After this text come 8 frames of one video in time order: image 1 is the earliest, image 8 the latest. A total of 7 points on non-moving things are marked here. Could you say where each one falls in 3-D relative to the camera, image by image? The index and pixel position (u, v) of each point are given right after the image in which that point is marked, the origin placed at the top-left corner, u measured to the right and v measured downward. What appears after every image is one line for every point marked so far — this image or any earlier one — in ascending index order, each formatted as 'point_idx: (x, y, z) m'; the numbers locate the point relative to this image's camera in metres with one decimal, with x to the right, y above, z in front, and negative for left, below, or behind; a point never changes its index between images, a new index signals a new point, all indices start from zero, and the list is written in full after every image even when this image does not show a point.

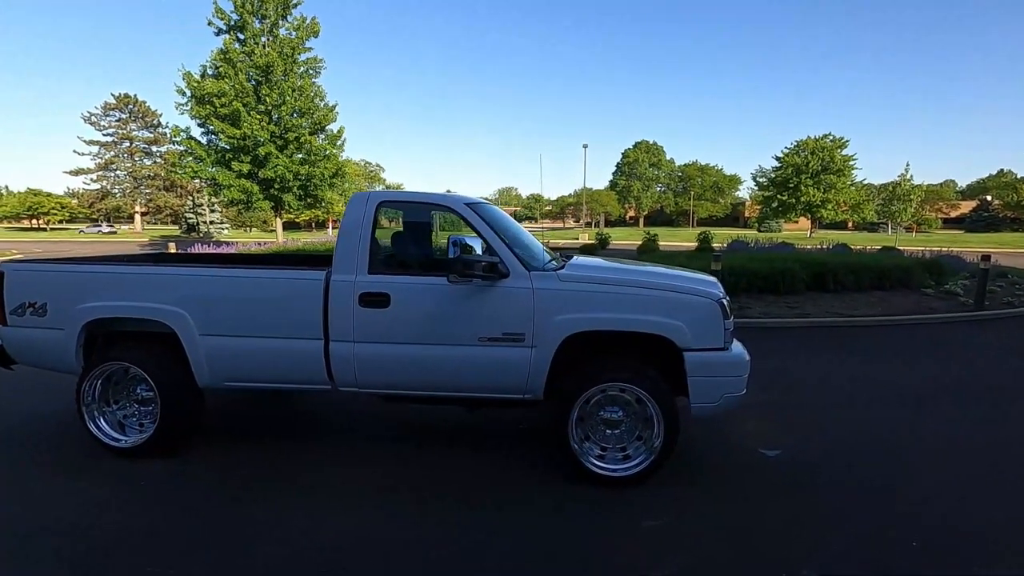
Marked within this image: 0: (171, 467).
0: (-2.3, -1.2, +4.0) m
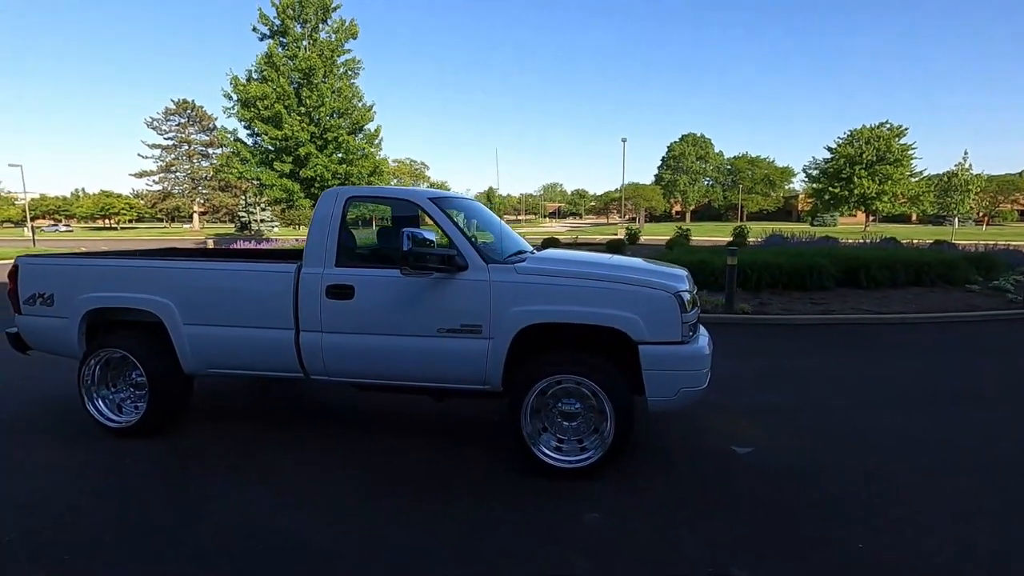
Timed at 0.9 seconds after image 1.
0: (-2.6, -1.1, +4.3) m
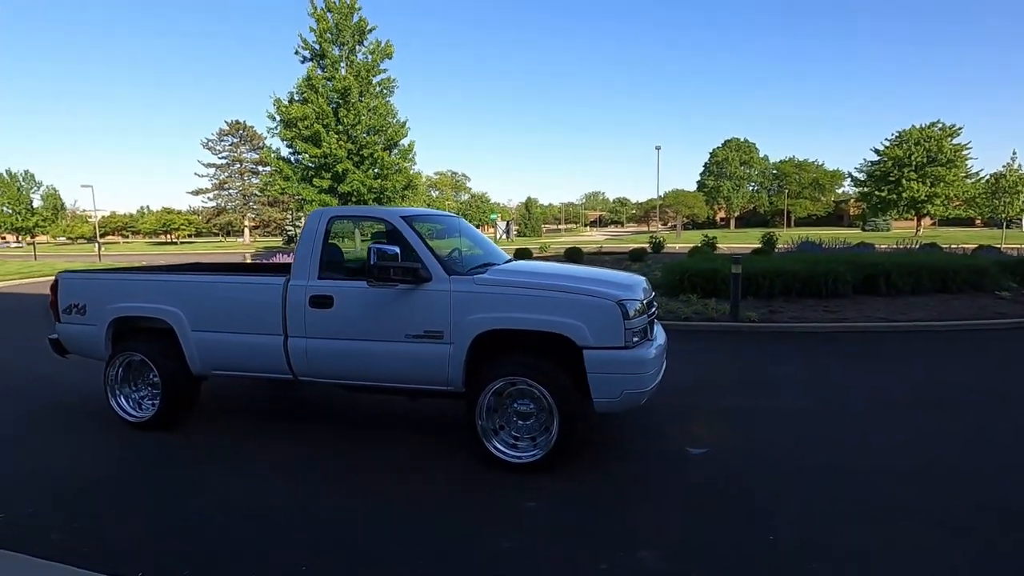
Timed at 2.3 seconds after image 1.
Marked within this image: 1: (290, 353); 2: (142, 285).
0: (-2.8, -1.2, +4.9) m
1: (-1.7, -0.5, +4.6) m
2: (-3.1, 0.0, +5.0) m
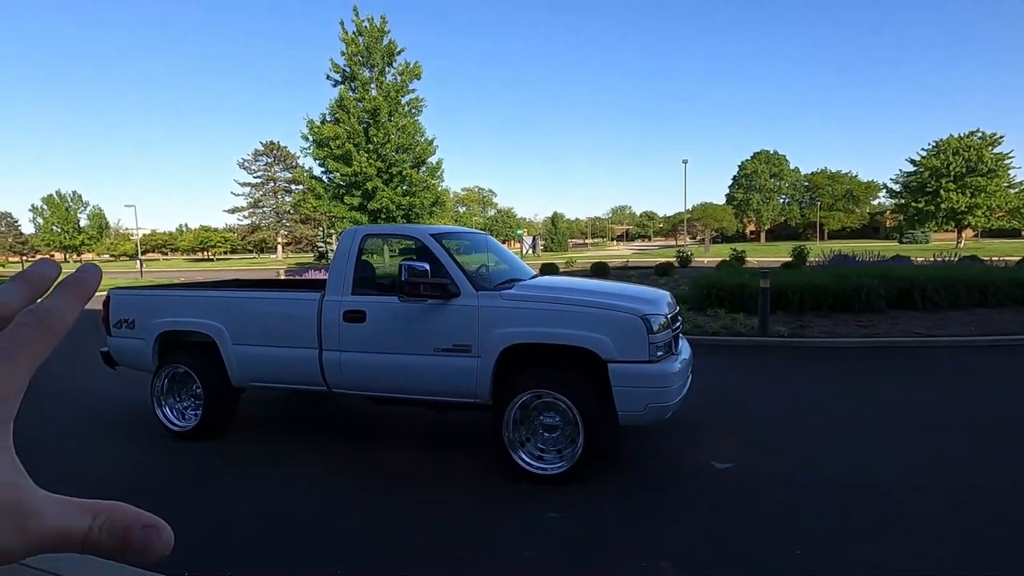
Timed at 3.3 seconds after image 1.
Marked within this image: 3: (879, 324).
0: (-2.6, -1.4, +5.1) m
1: (-1.5, -0.6, +4.8) m
2: (-2.8, -0.1, +5.3) m
3: (+6.5, -0.6, +10.6) m
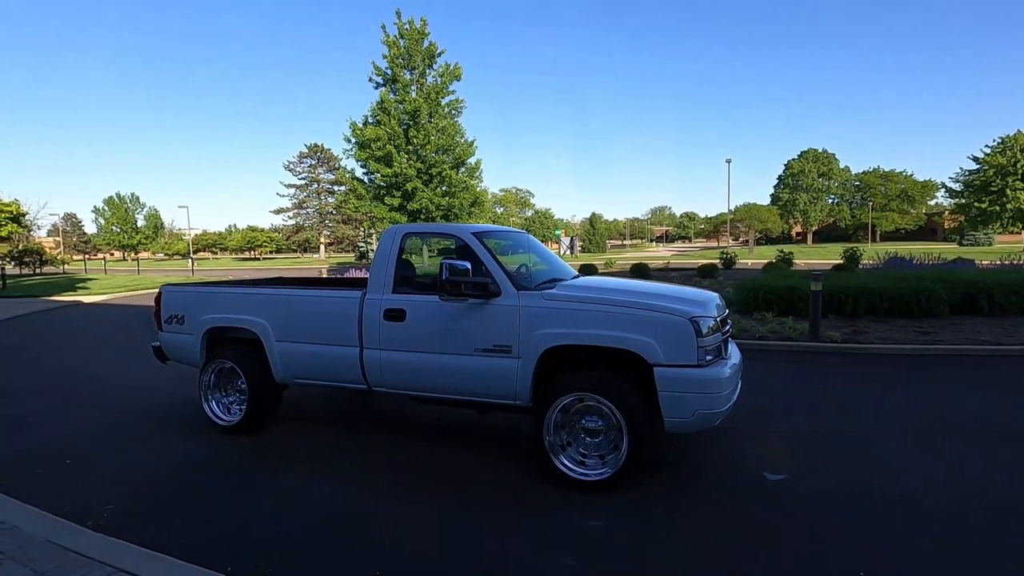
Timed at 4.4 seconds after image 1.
0: (-2.2, -1.4, +5.1) m
1: (-1.2, -0.6, +4.8) m
2: (-2.5, -0.1, +5.3) m
3: (+7.2, -0.7, +10.1) m
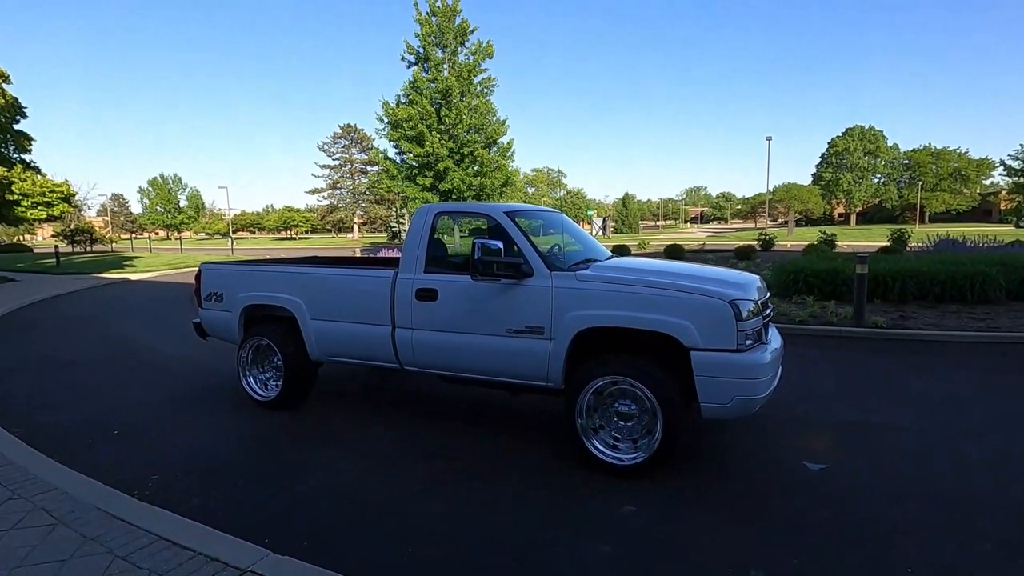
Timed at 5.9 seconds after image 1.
0: (-2.0, -1.2, +5.2) m
1: (-0.9, -0.5, +4.8) m
2: (-2.2, +0.1, +5.4) m
3: (+7.7, -0.4, +9.6) m
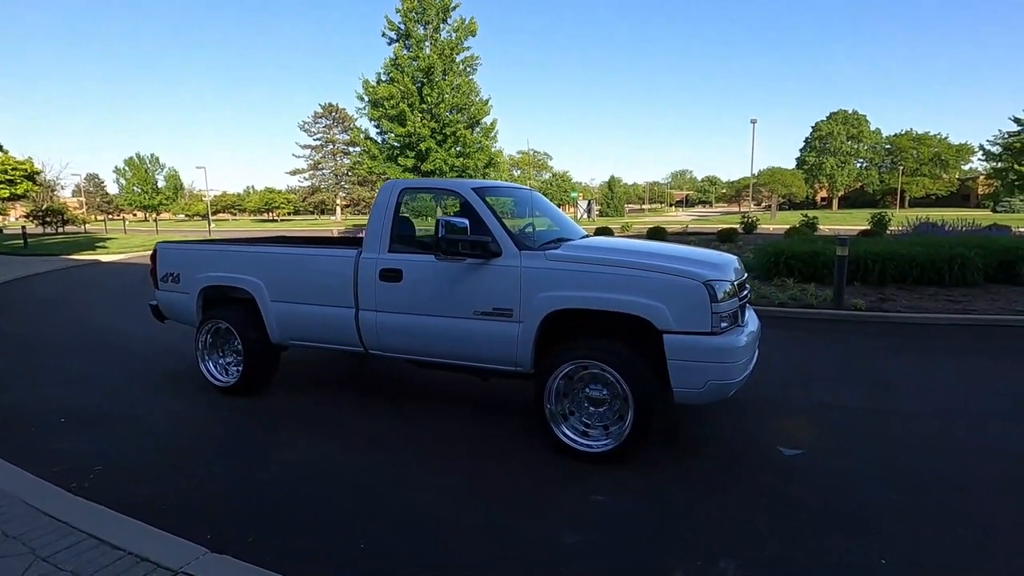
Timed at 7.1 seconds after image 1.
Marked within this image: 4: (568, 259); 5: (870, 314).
0: (-2.2, -1.0, +5.0) m
1: (-1.2, -0.3, +4.6) m
2: (-2.4, +0.3, +5.1) m
3: (+7.4, -0.2, +9.6) m
4: (+0.4, +0.2, +4.0) m
5: (+5.2, -0.4, +8.7) m
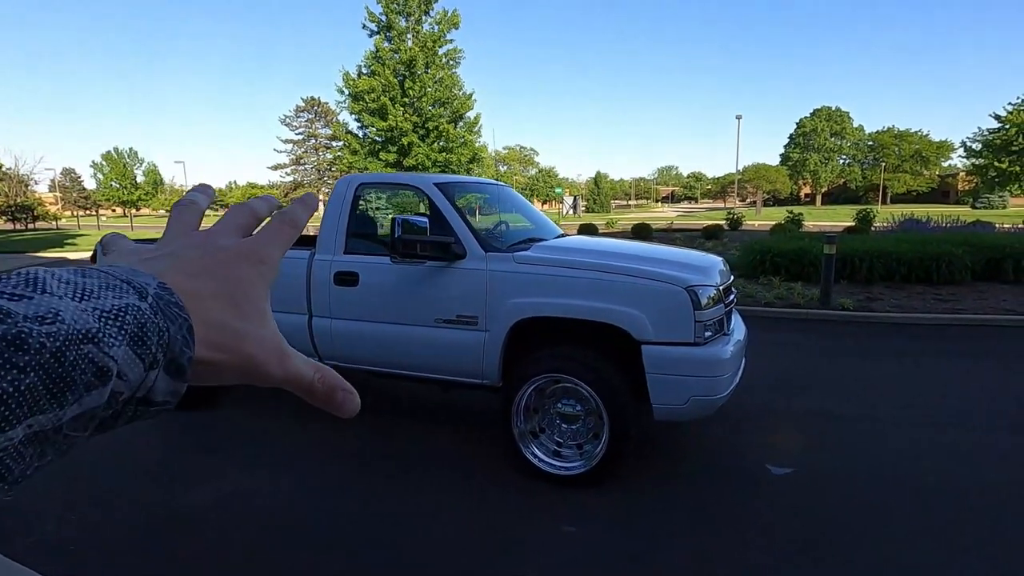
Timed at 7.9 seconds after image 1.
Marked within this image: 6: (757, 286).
0: (-2.5, -1.0, +4.6) m
1: (-1.4, -0.3, +4.2) m
2: (-2.7, +0.3, +4.7) m
3: (+7.0, -0.1, +9.4) m
4: (+0.2, +0.2, +3.6) m
5: (+4.9, -0.4, +8.4) m
6: (+4.1, +0.1, +10.2) m
